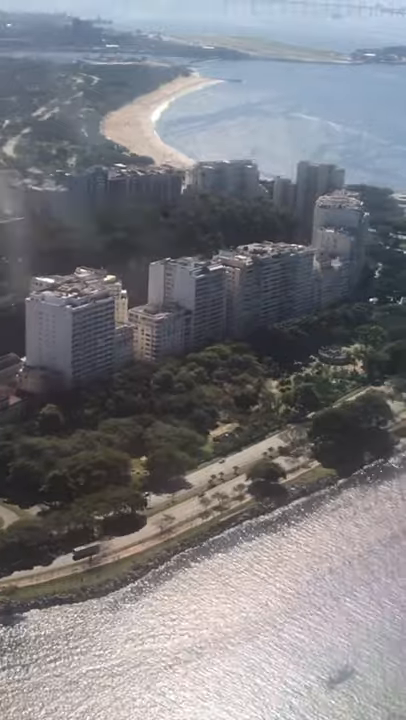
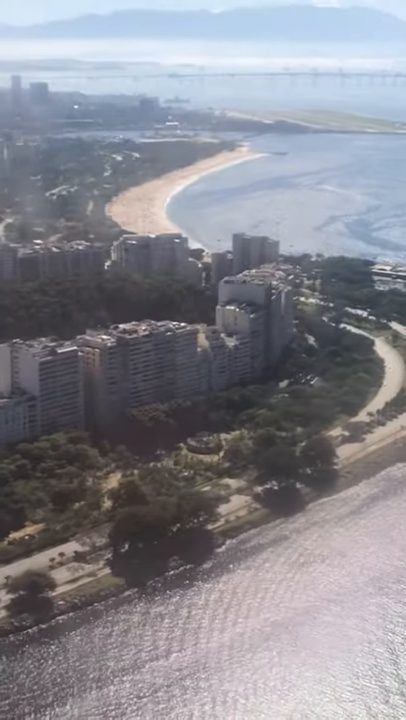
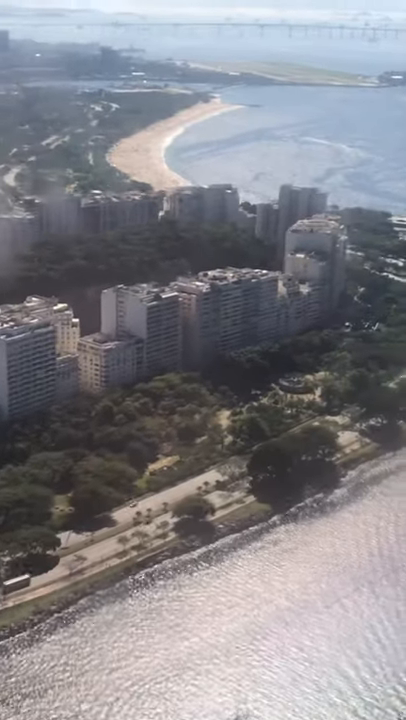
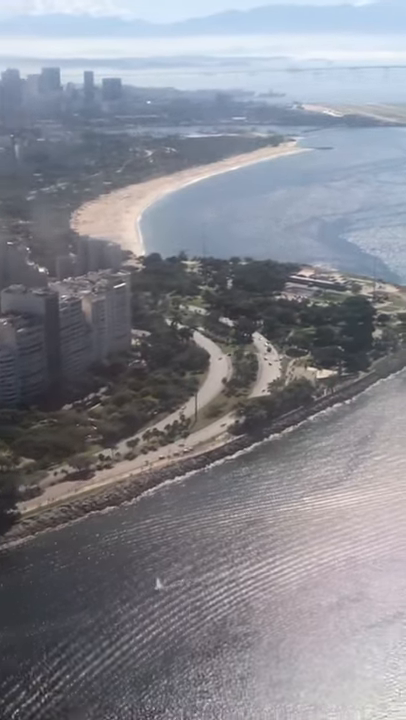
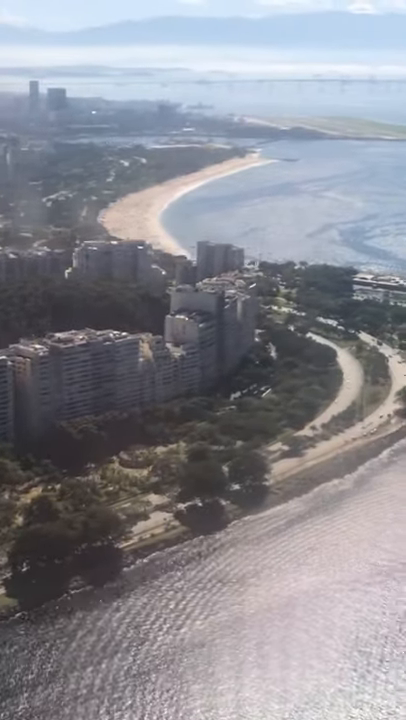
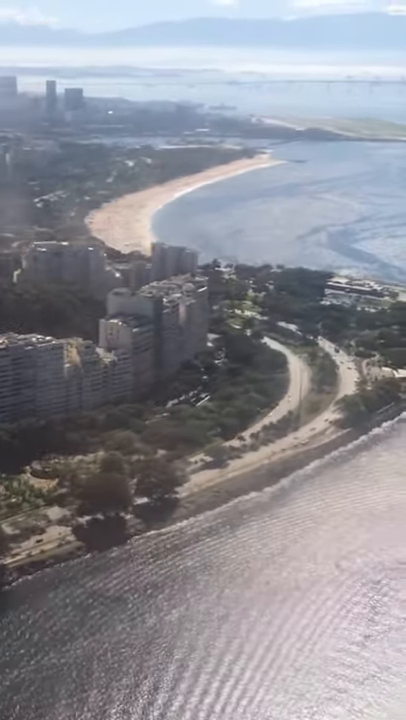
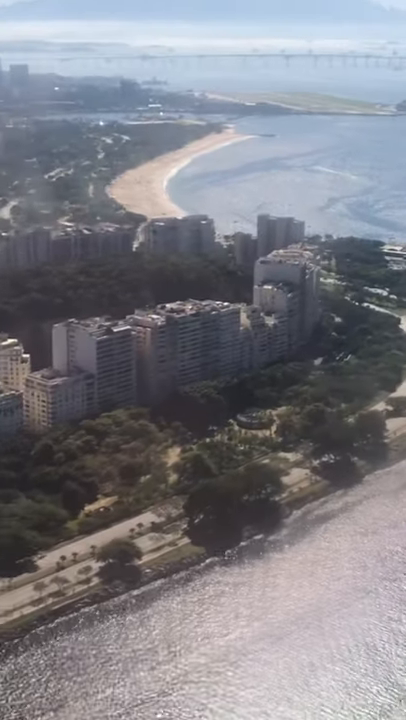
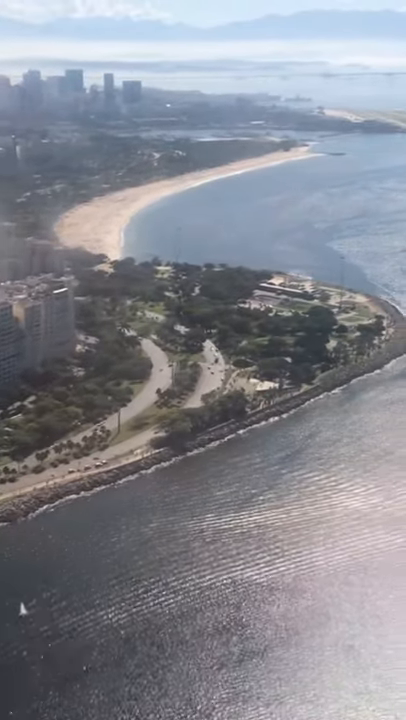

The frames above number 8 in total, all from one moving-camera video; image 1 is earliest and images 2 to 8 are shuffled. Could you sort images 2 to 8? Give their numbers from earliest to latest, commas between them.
3, 7, 2, 5, 6, 4, 8
